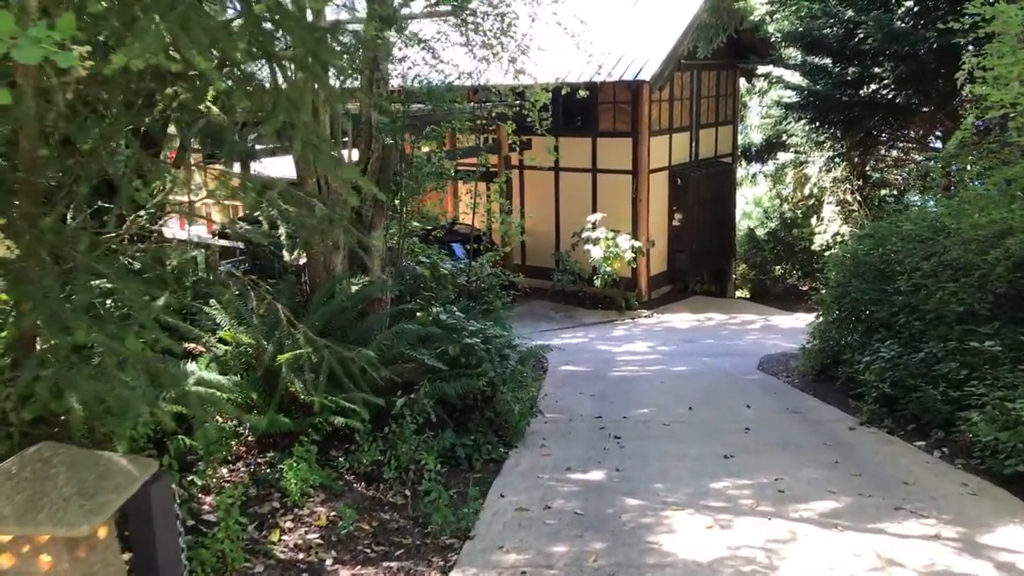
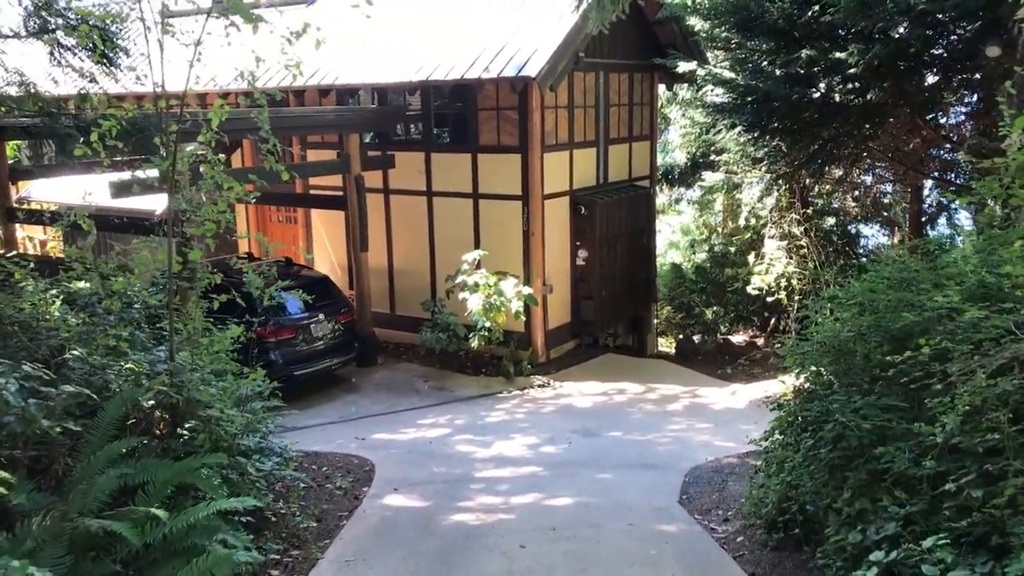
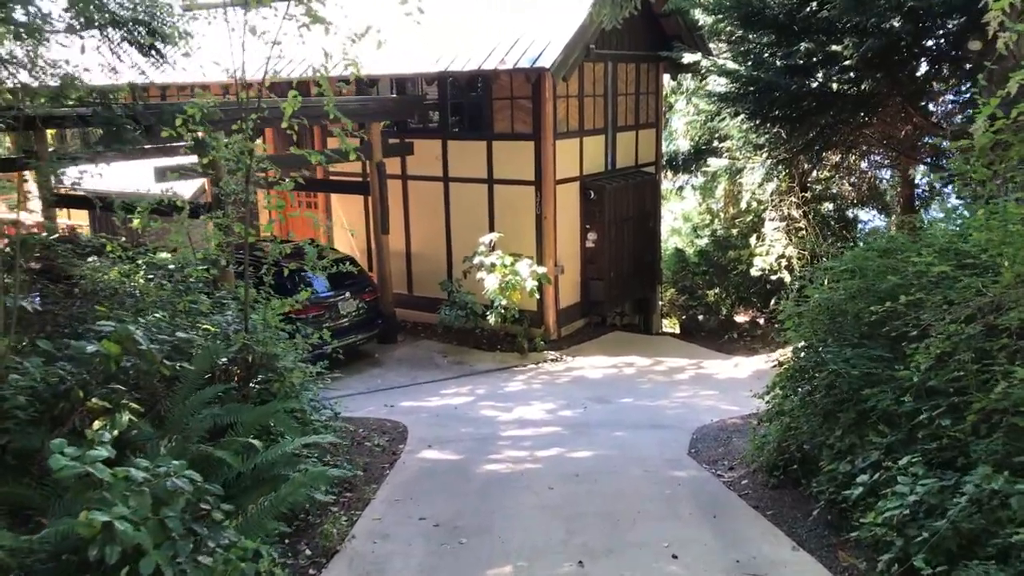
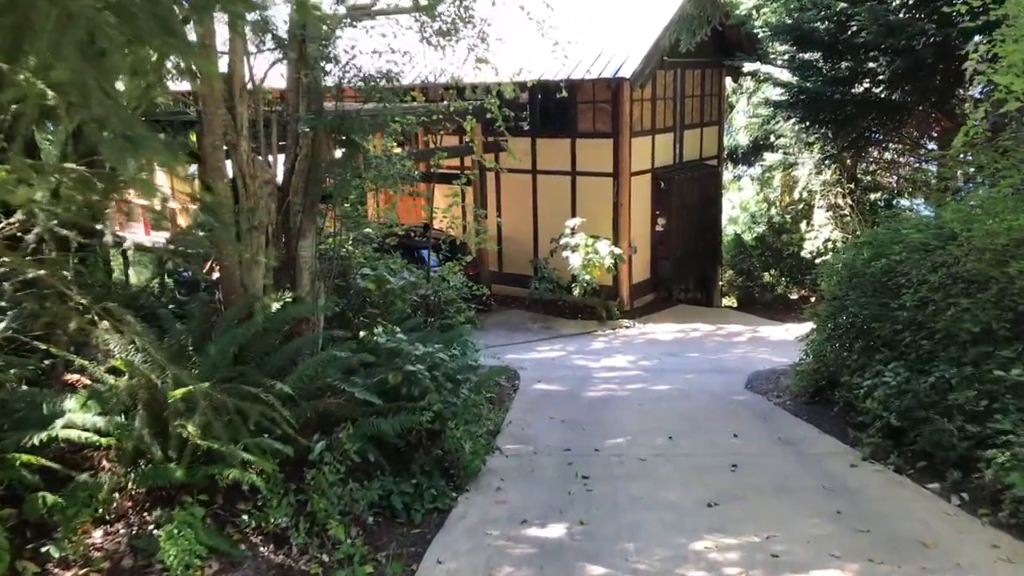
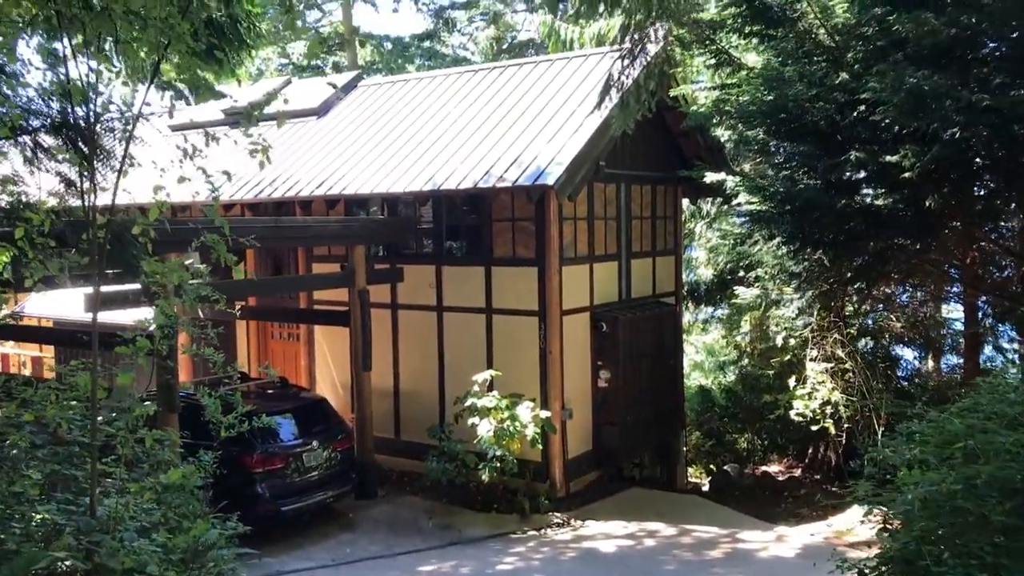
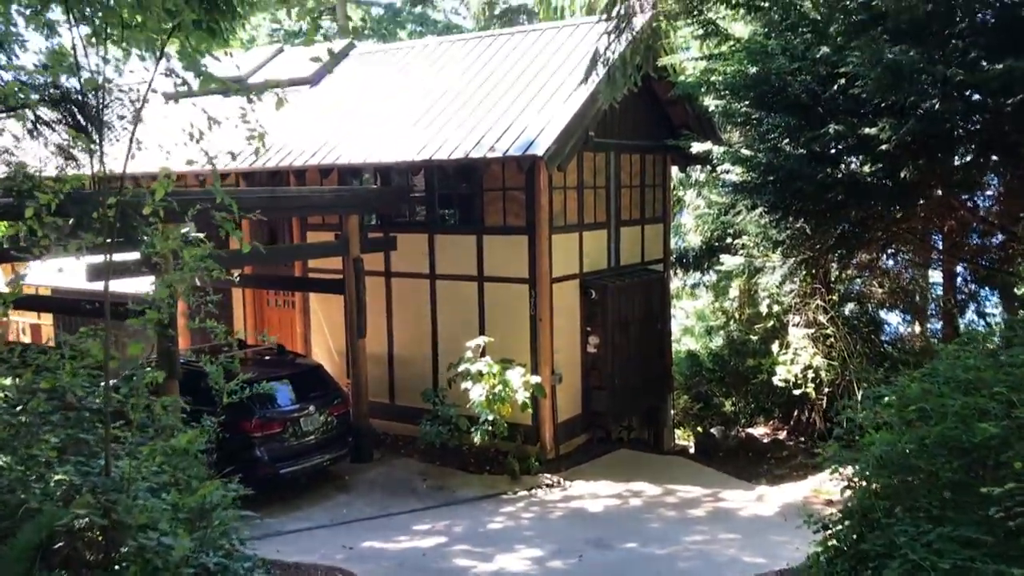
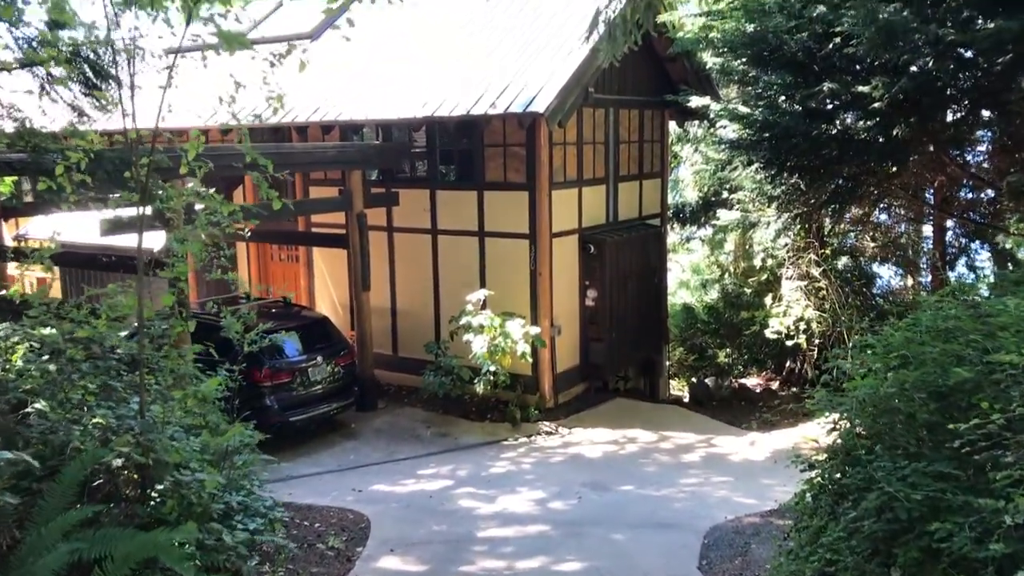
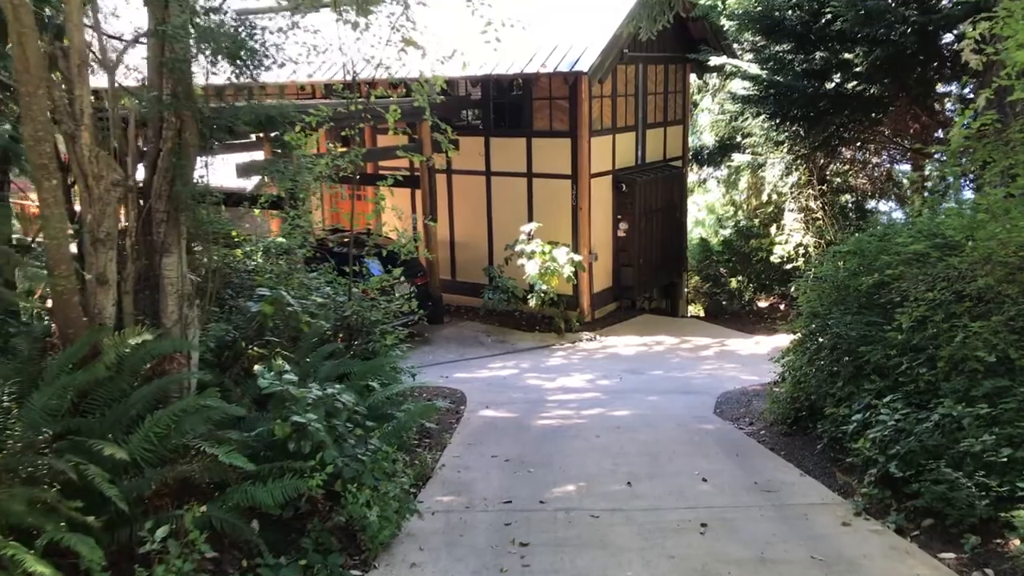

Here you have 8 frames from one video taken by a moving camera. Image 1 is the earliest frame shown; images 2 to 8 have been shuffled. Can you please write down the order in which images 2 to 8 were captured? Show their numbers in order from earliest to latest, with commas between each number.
4, 8, 3, 2, 7, 6, 5
